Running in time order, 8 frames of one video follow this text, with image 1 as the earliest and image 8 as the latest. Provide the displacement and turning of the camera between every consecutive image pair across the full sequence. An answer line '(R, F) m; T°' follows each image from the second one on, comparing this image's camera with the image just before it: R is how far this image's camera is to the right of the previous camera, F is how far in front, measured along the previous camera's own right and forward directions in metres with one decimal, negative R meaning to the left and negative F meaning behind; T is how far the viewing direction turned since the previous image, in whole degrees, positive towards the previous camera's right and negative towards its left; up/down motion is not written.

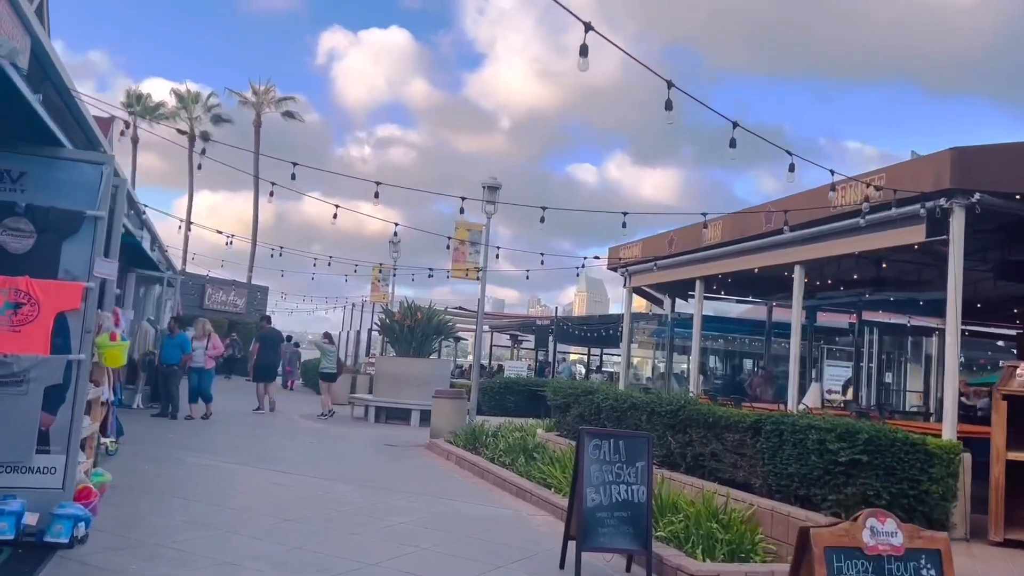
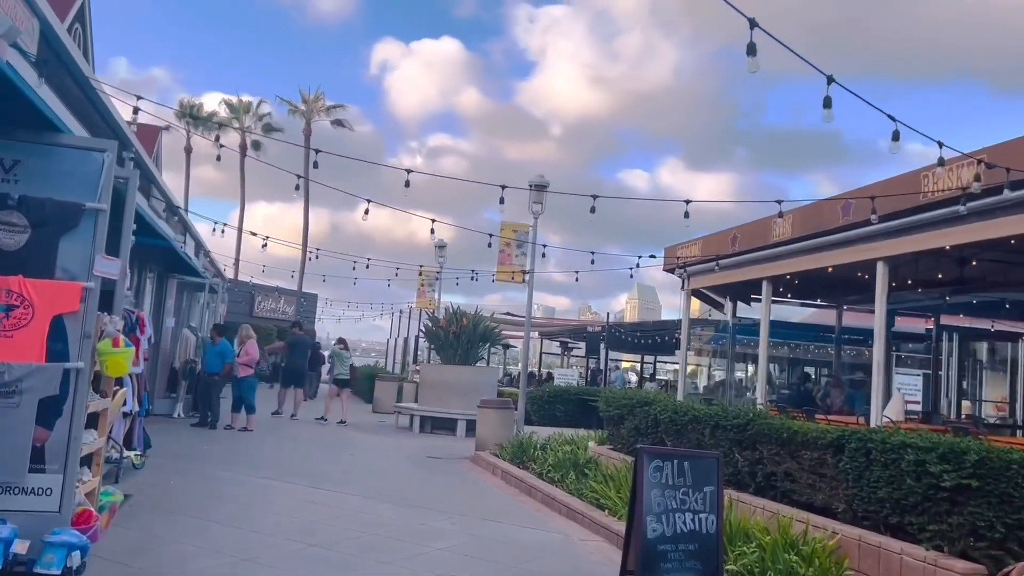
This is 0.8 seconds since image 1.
(0.0, +0.8) m; -3°
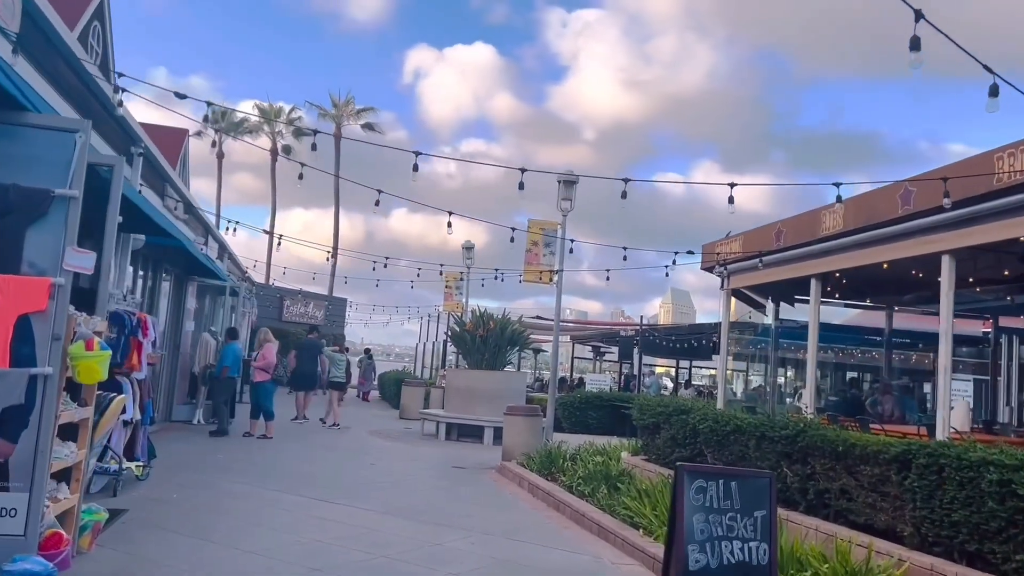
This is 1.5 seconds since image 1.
(+0.1, +0.7) m; -2°
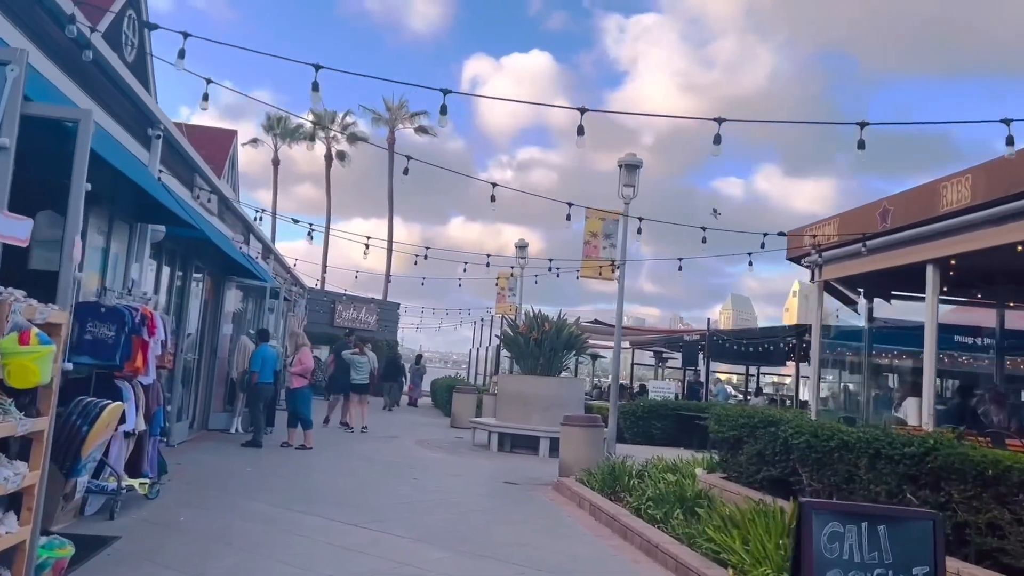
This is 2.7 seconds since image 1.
(0.0, +1.3) m; -4°
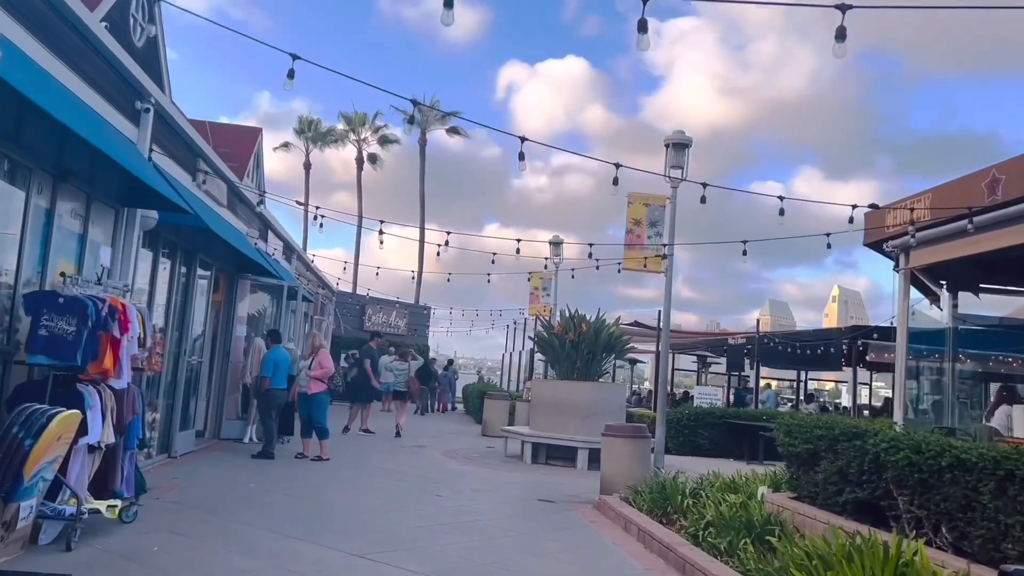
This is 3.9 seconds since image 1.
(0.0, +1.2) m; -2°
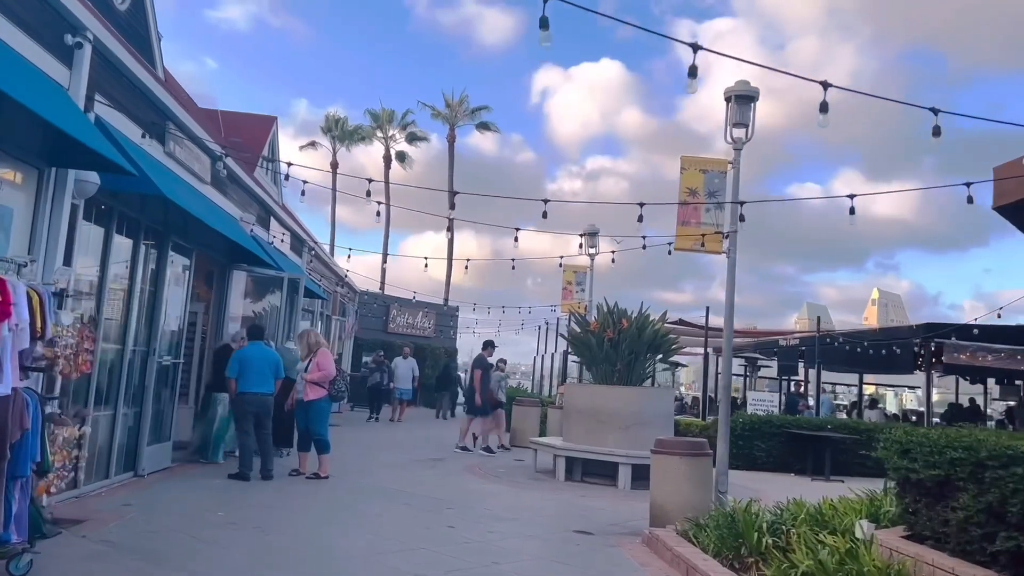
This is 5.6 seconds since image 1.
(+0.1, +1.9) m; -2°
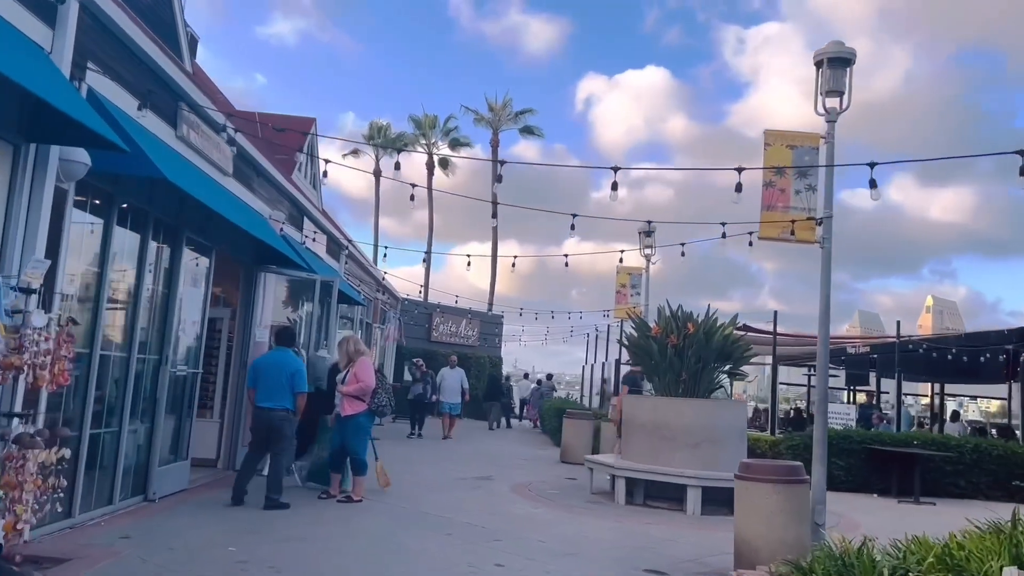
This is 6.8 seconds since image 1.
(-0.1, +1.2) m; -3°
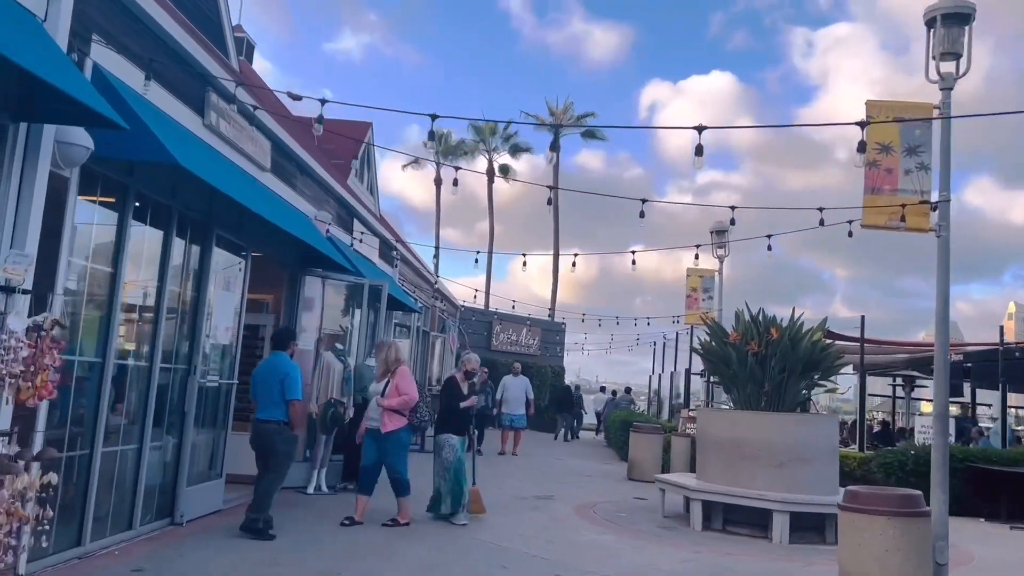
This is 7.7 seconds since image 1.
(0.0, +0.9) m; -4°
